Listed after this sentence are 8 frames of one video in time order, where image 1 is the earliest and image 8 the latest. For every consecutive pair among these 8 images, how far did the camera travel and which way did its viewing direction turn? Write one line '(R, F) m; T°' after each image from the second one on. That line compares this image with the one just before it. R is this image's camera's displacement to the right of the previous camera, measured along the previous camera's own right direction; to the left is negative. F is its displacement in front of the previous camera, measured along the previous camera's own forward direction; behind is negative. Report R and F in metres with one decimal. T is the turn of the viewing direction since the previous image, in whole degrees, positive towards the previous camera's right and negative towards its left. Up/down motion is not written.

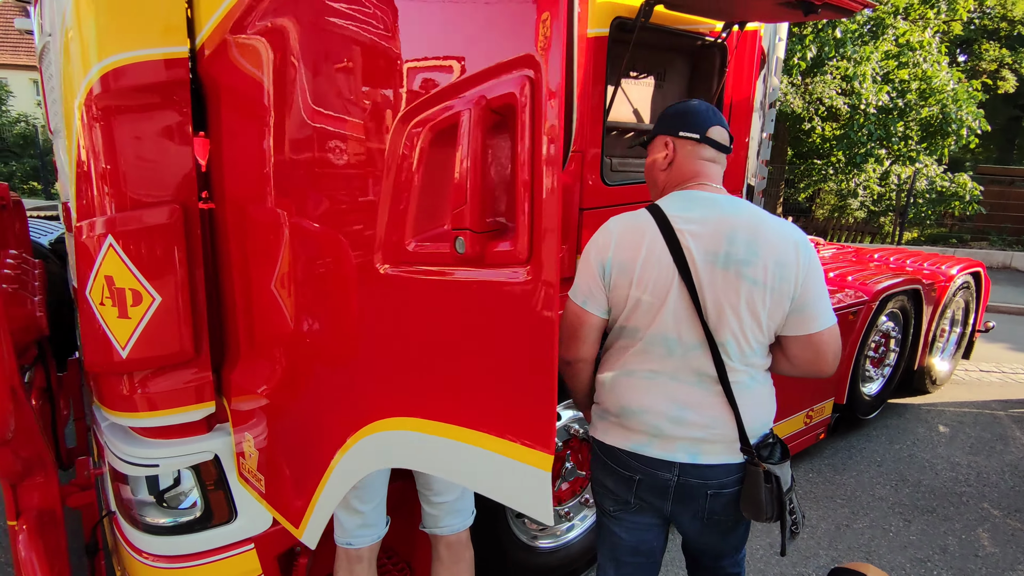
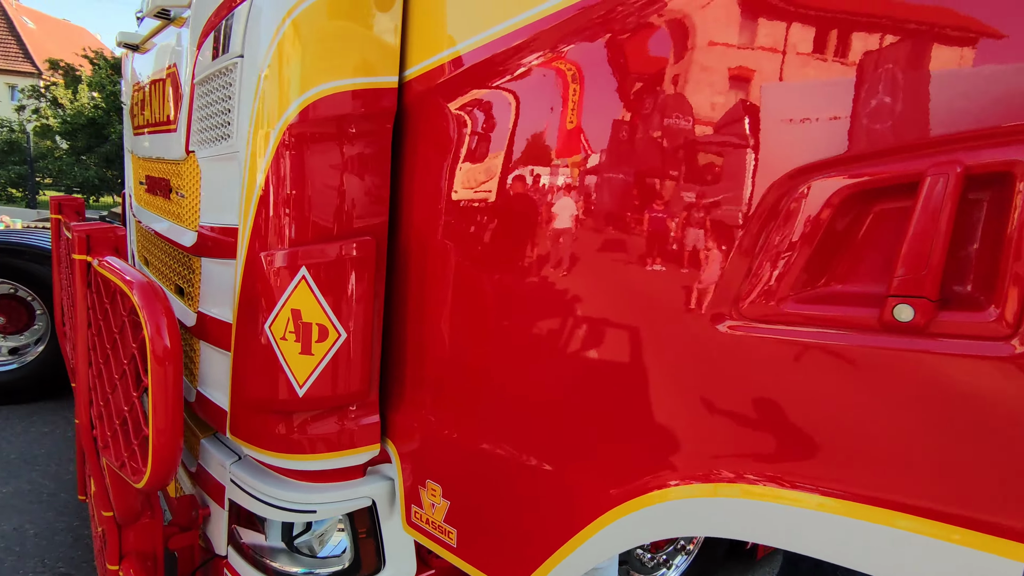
(-0.5, 0.0) m; +3°
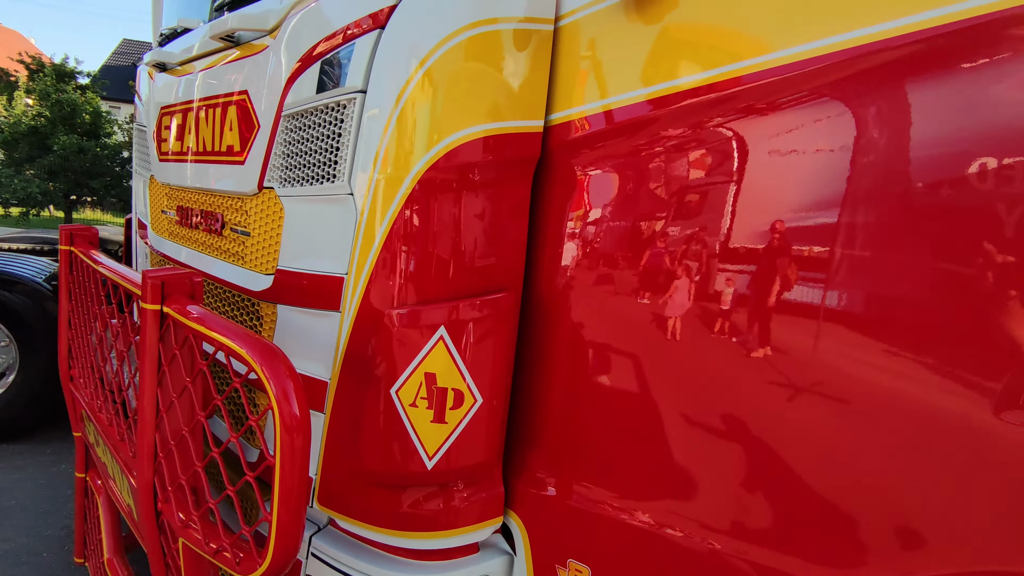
(-0.4, +0.1) m; +5°
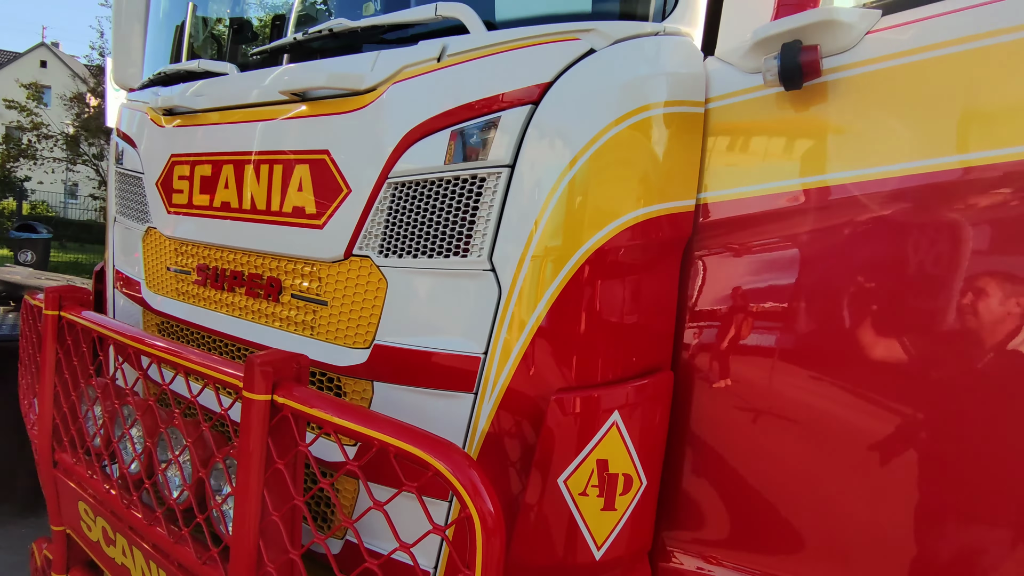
(-0.5, +0.1) m; +9°
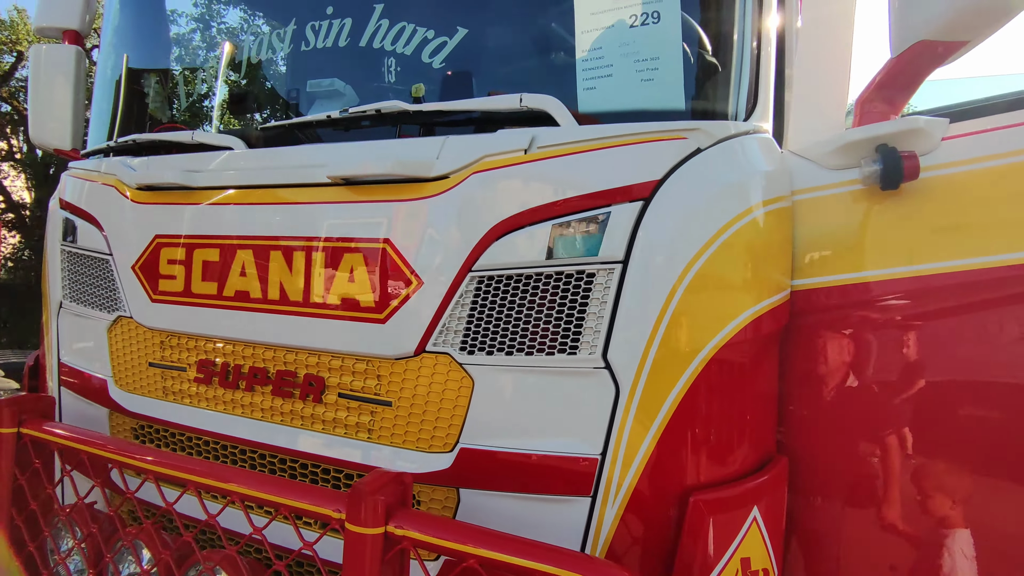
(-0.4, +0.1) m; +11°
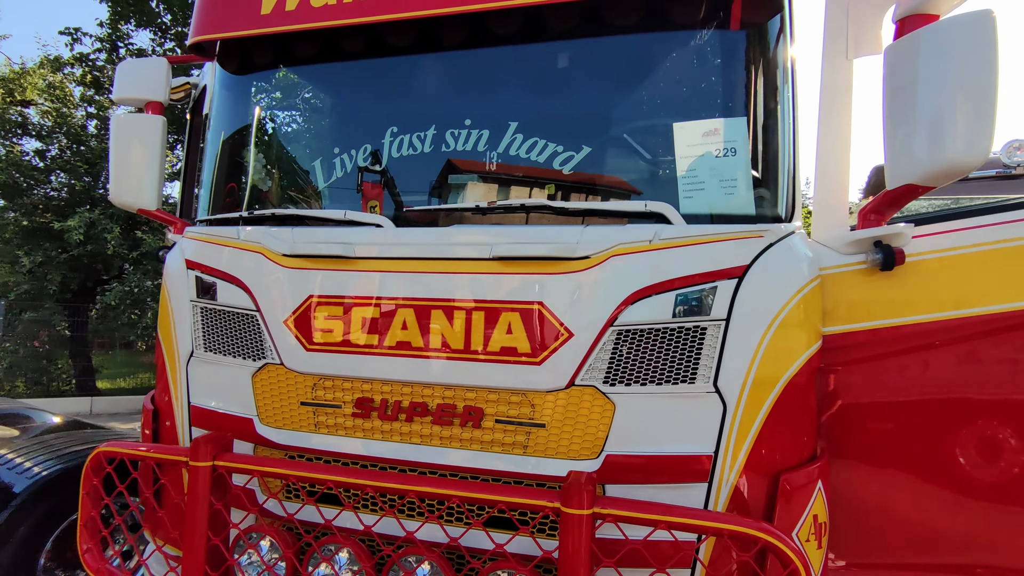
(-0.6, -0.4) m; +9°
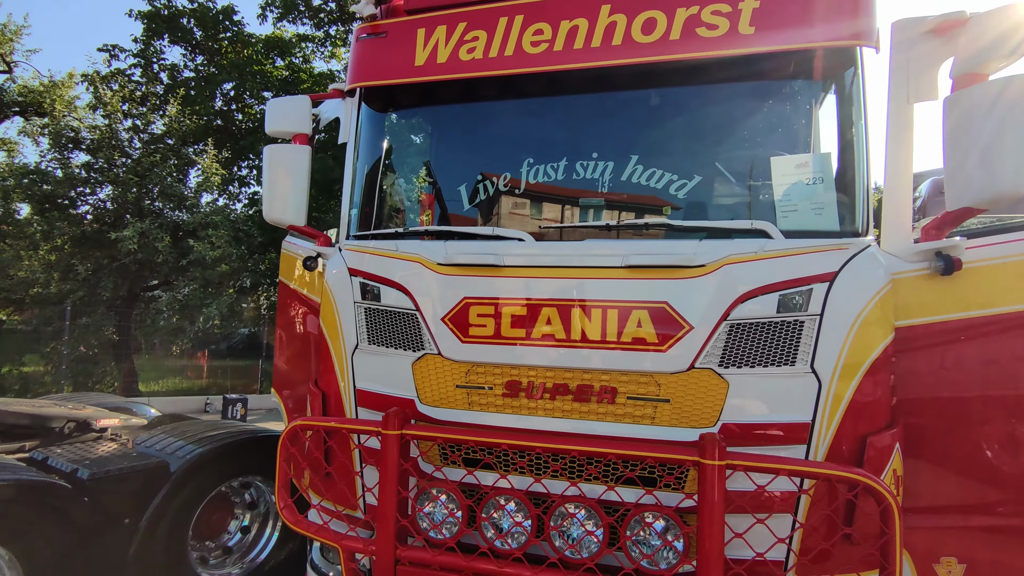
(-0.5, -0.4) m; -1°
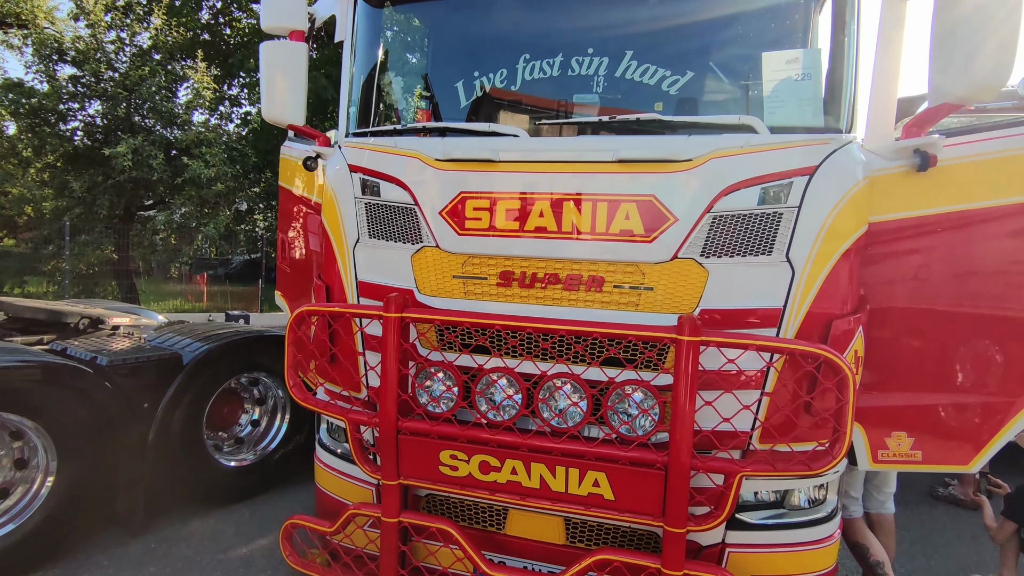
(0.0, -0.1) m; 0°
